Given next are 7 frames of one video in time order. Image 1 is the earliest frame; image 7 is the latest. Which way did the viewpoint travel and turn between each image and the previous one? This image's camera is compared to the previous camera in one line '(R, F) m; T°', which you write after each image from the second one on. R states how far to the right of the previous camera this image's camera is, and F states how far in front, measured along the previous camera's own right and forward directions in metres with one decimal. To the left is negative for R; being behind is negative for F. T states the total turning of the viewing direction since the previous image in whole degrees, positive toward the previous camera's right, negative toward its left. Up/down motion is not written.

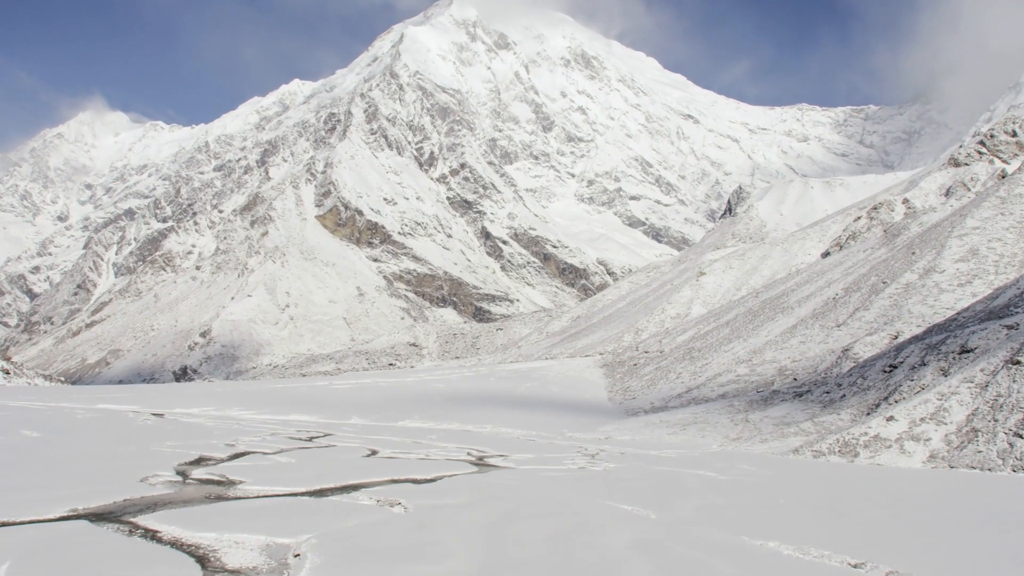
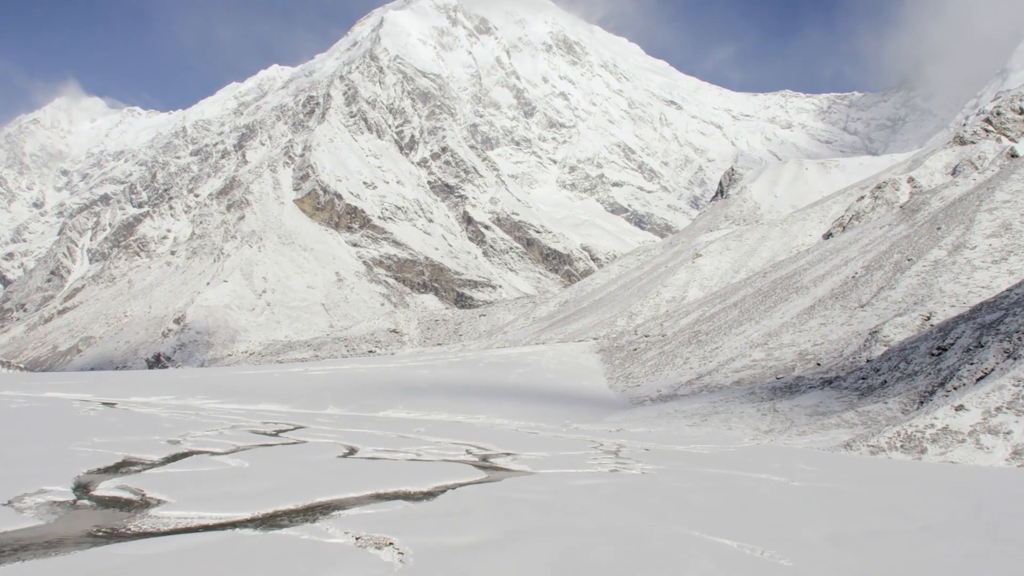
(-0.7, +3.8) m; +2°
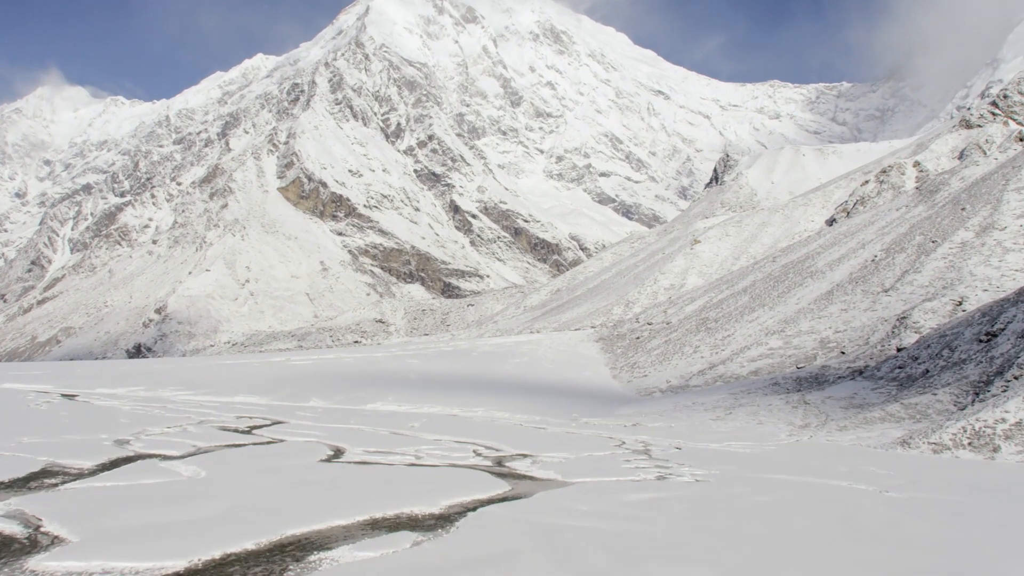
(-0.6, +2.7) m; +1°
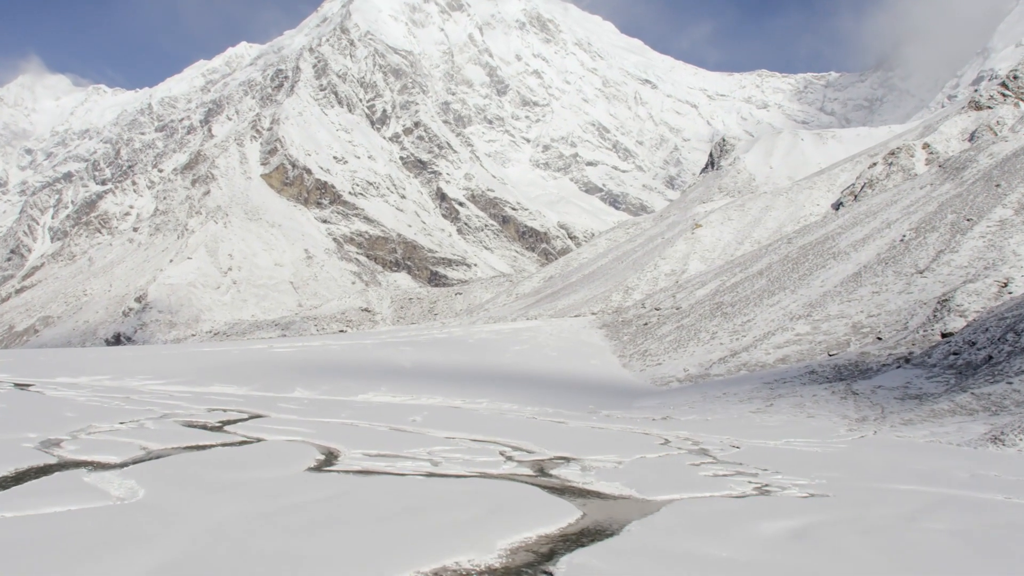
(-0.9, +2.9) m; +1°
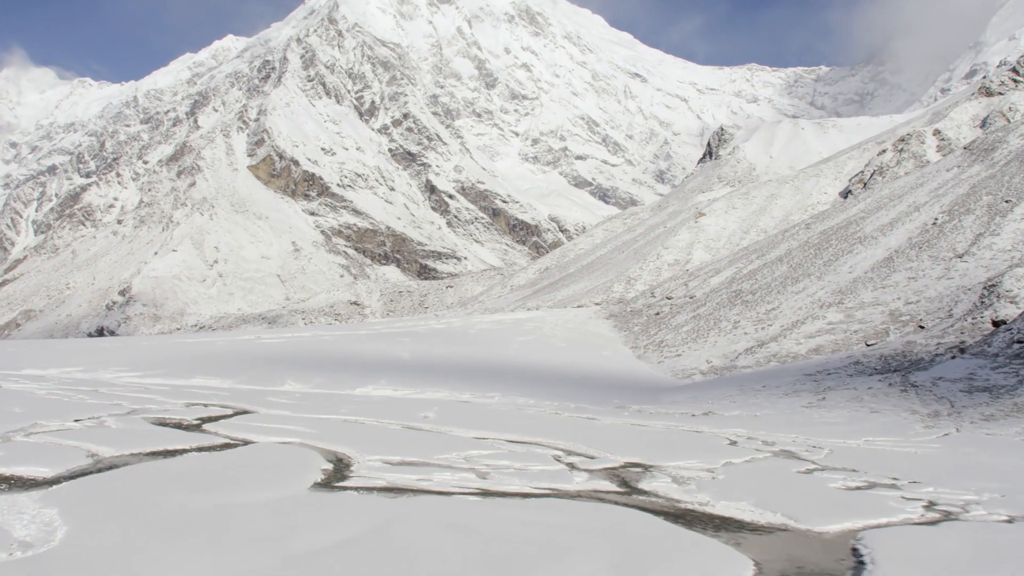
(-0.9, +2.4) m; +1°
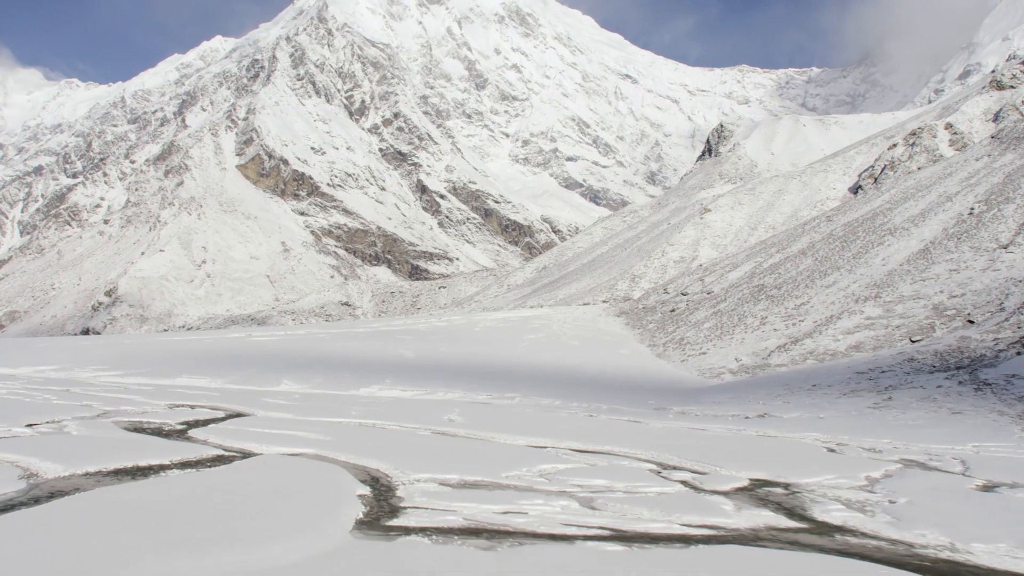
(-1.0, +2.1) m; +1°
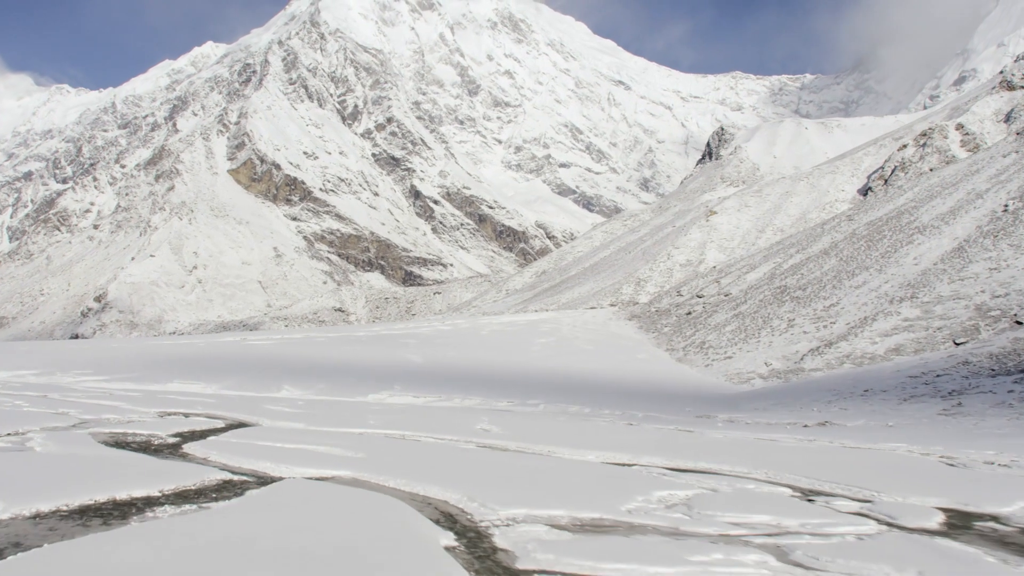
(-0.9, +1.7) m; +1°
